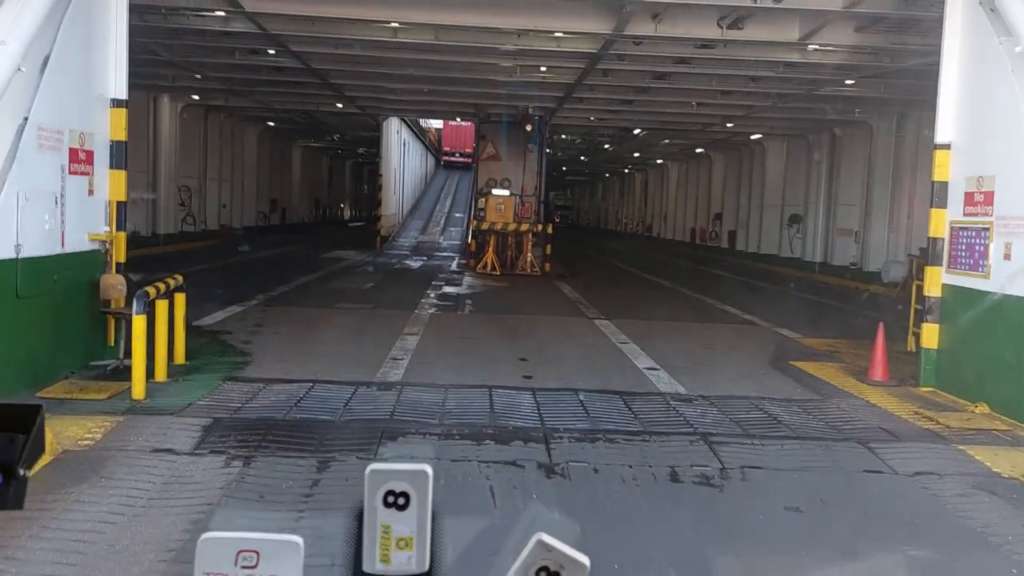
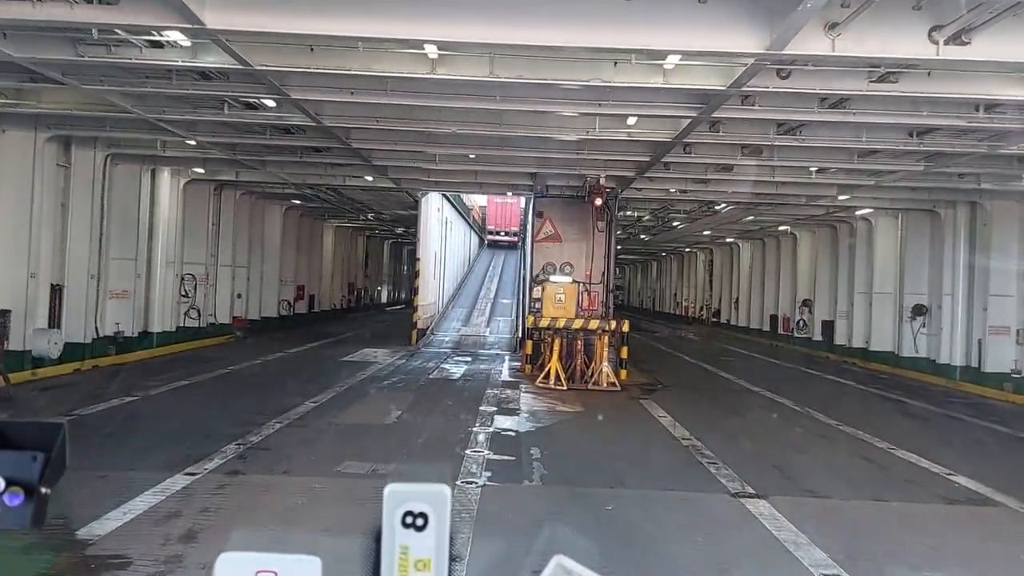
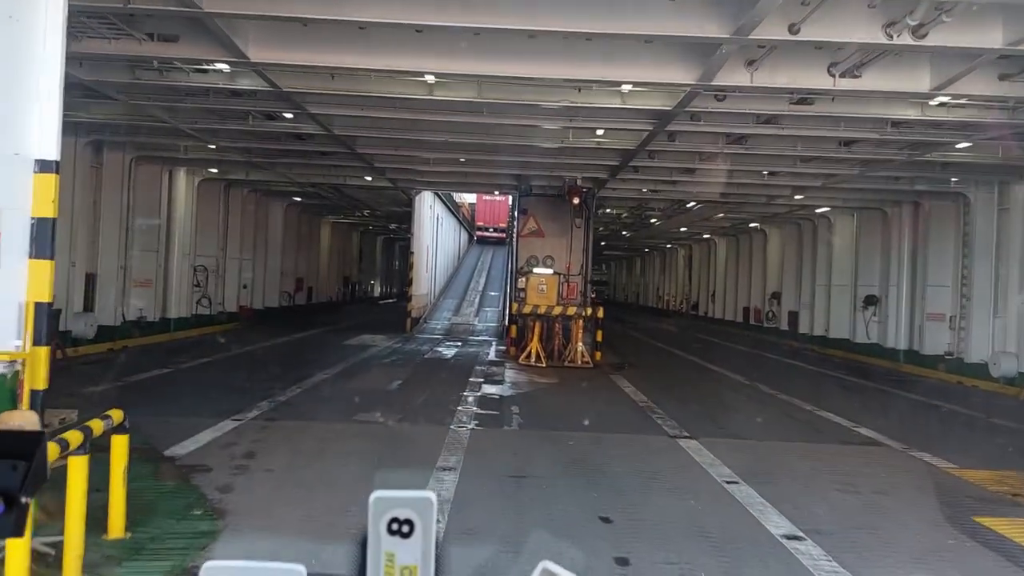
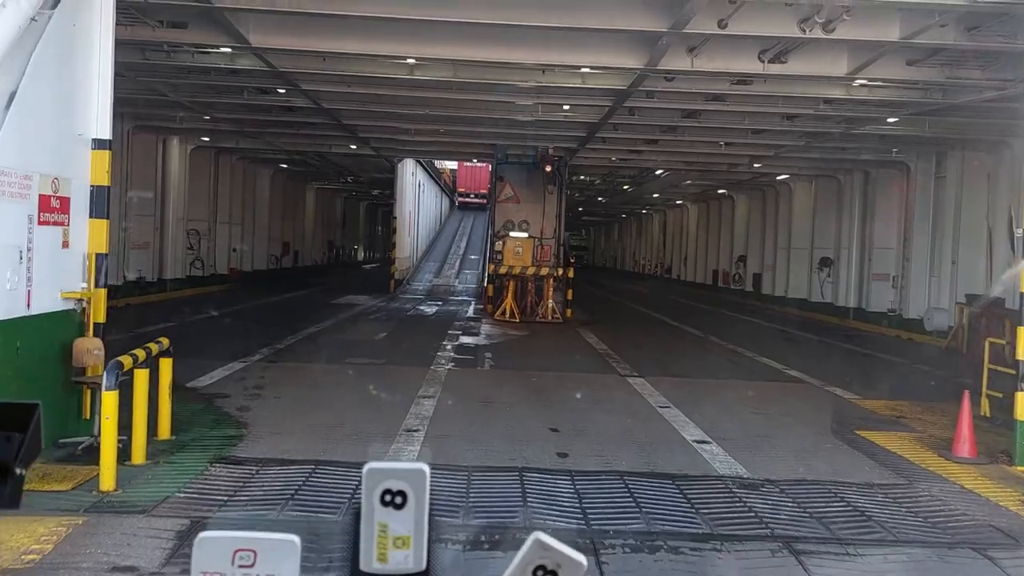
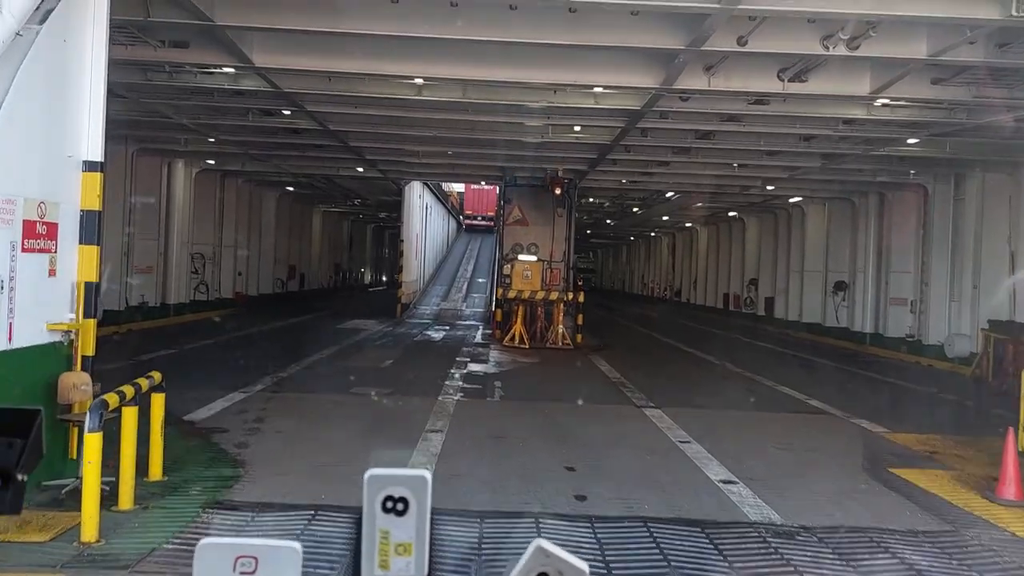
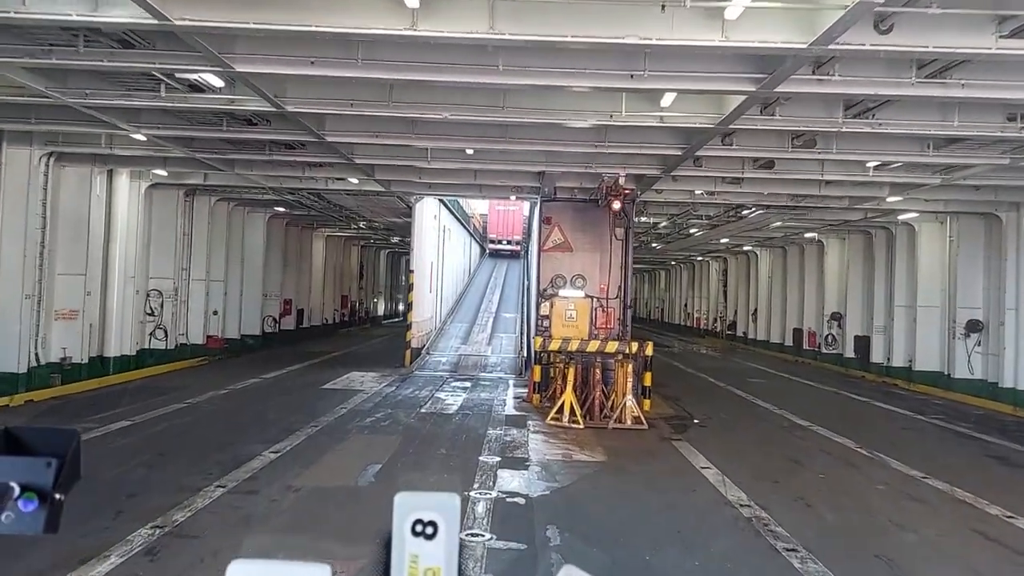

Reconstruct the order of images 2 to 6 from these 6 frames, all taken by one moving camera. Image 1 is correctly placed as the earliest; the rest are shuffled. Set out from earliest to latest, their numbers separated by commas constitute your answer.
4, 5, 3, 2, 6
